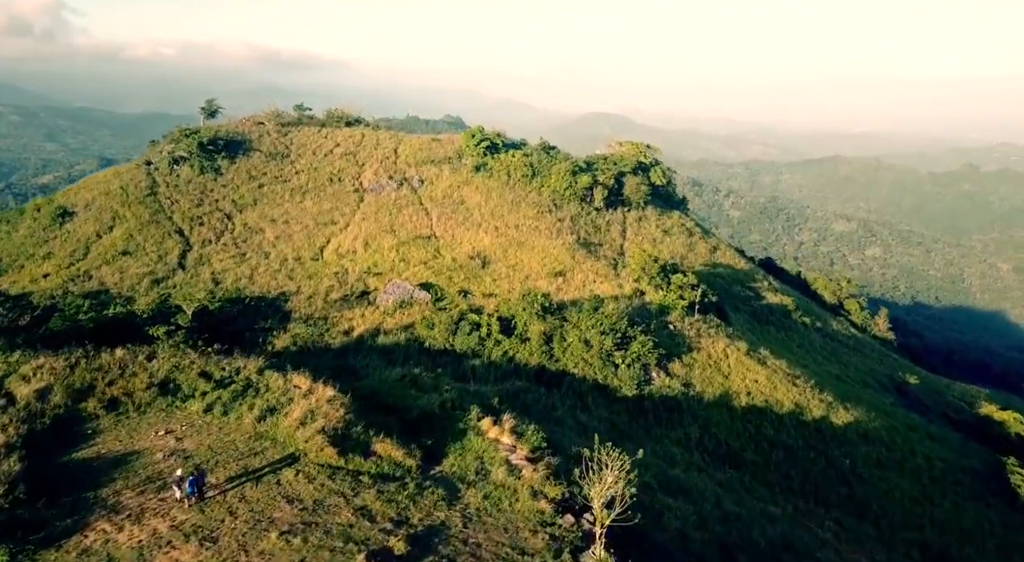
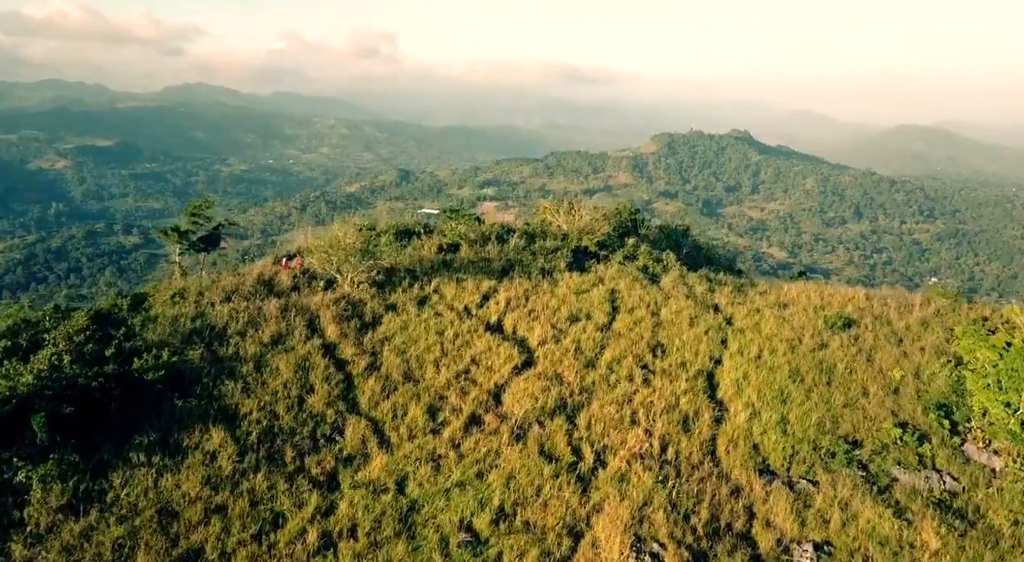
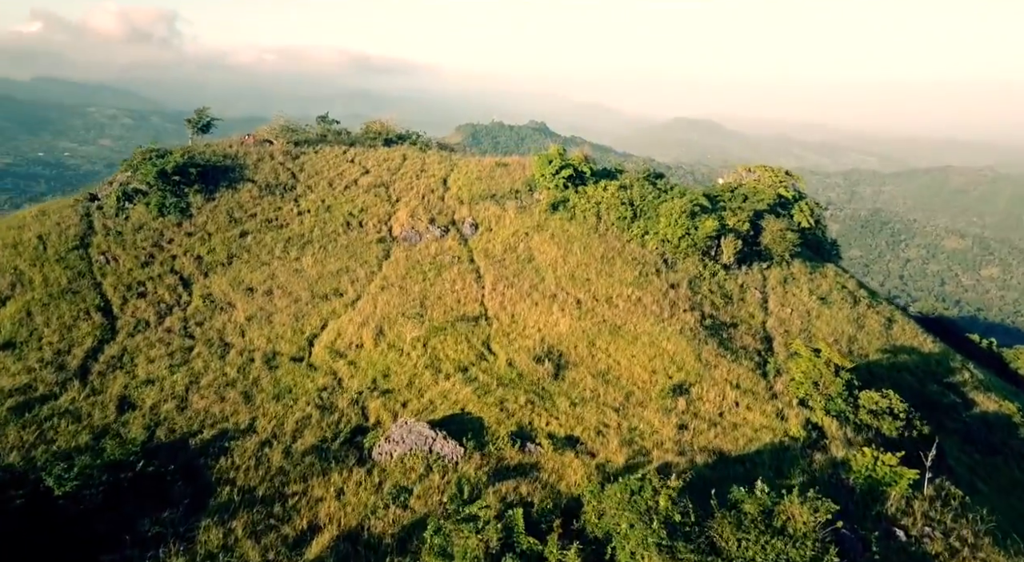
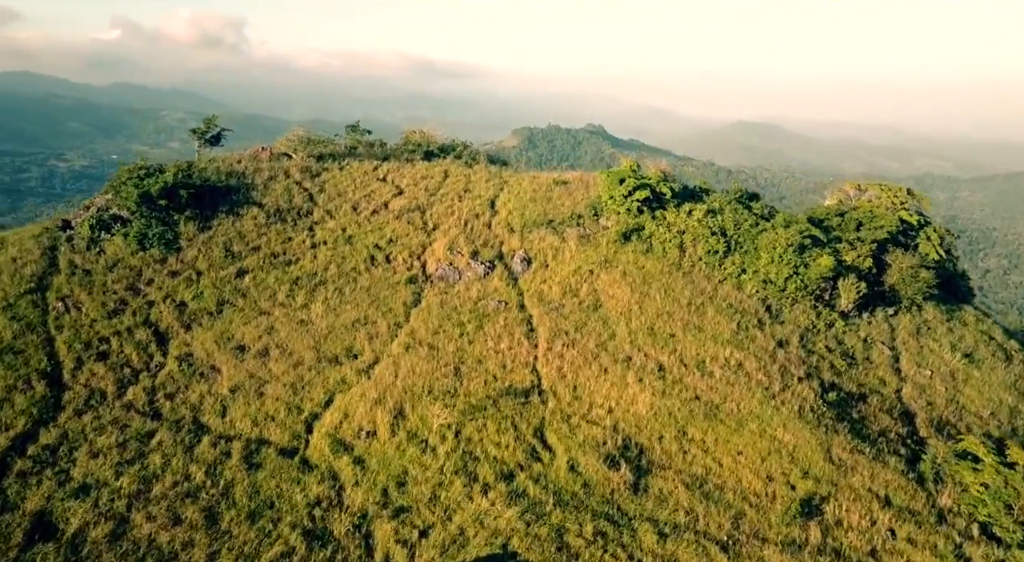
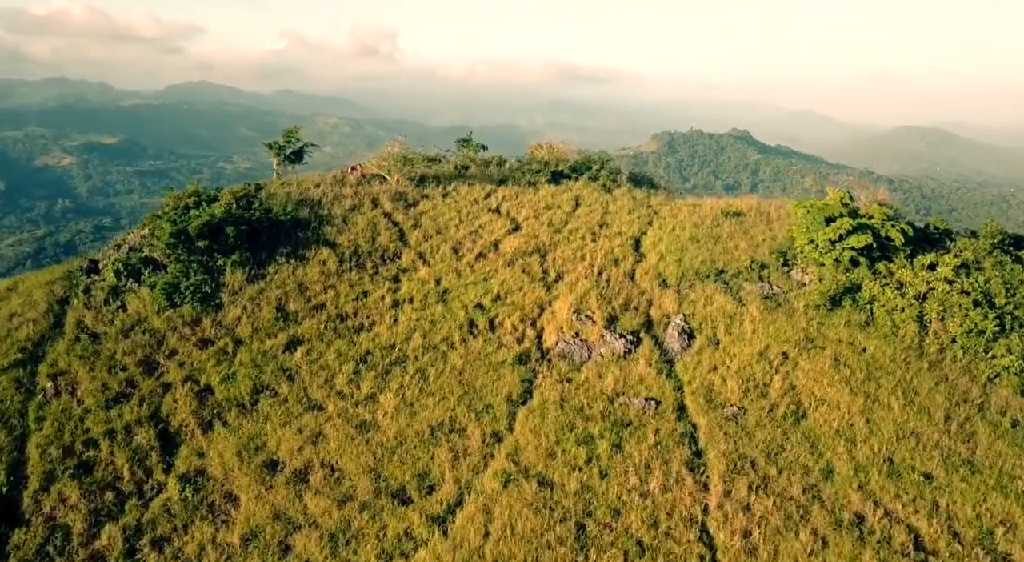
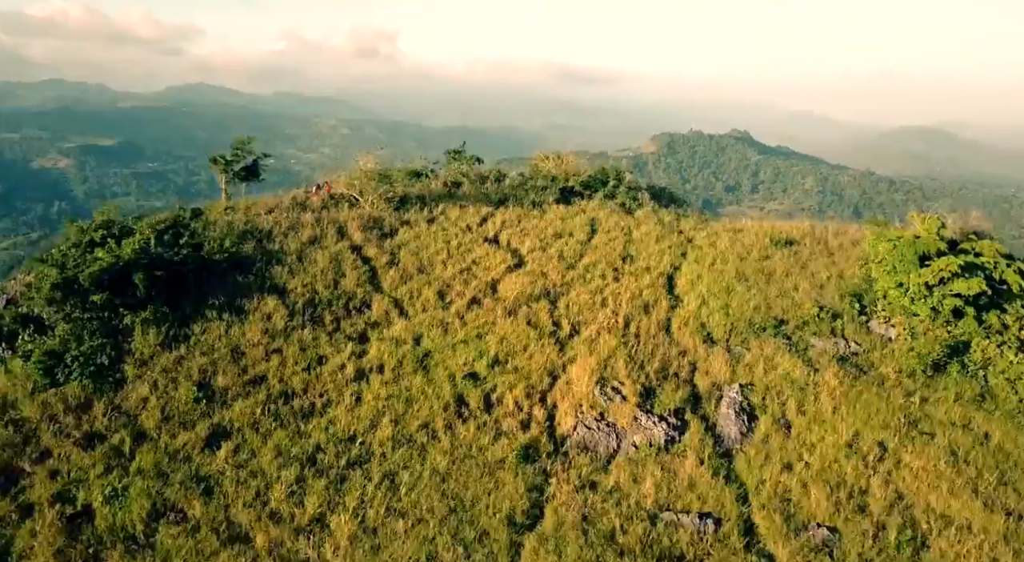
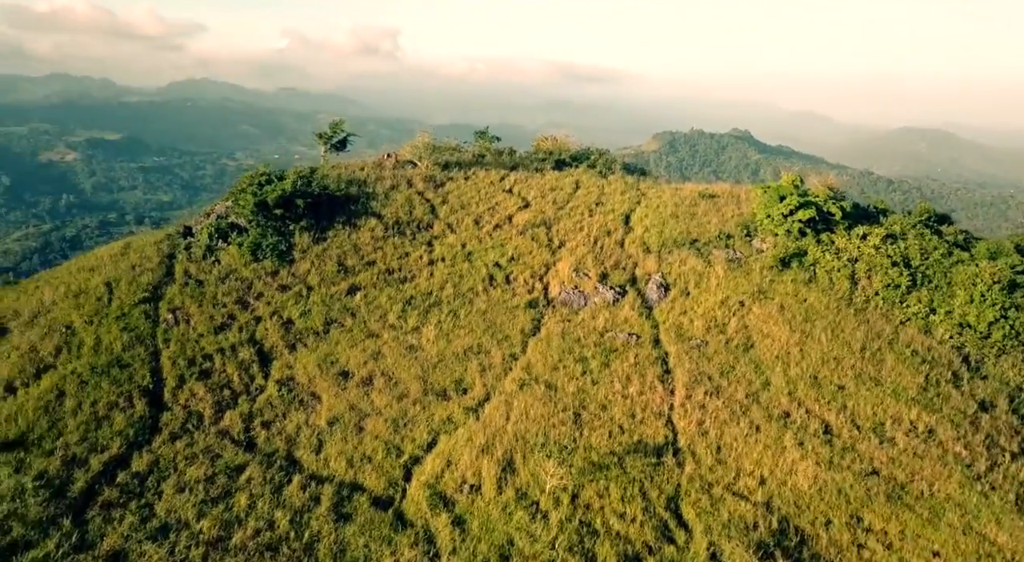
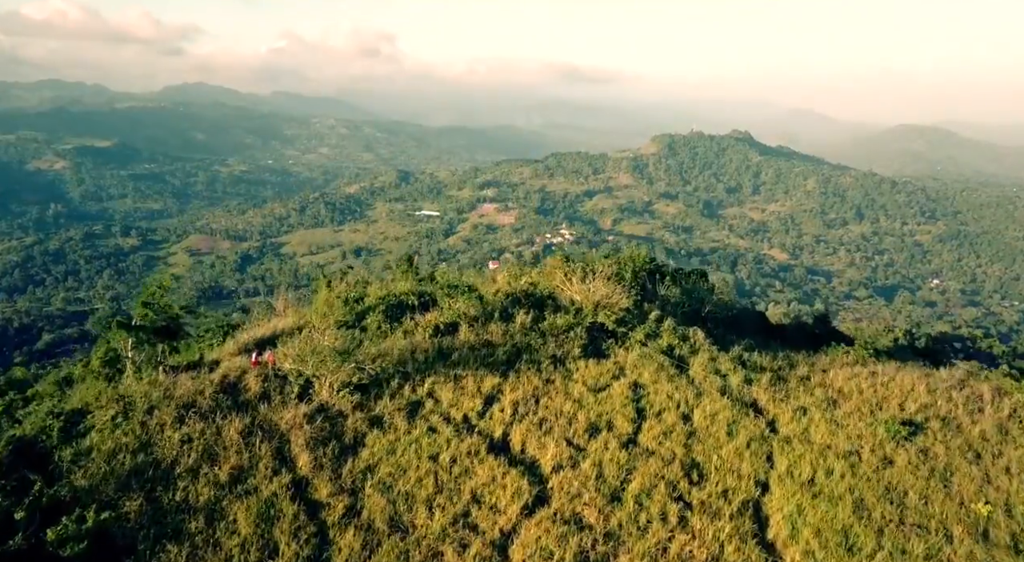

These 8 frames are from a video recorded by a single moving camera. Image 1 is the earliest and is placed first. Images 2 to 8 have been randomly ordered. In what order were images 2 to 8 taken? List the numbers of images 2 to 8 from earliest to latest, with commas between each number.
3, 4, 7, 5, 6, 2, 8
